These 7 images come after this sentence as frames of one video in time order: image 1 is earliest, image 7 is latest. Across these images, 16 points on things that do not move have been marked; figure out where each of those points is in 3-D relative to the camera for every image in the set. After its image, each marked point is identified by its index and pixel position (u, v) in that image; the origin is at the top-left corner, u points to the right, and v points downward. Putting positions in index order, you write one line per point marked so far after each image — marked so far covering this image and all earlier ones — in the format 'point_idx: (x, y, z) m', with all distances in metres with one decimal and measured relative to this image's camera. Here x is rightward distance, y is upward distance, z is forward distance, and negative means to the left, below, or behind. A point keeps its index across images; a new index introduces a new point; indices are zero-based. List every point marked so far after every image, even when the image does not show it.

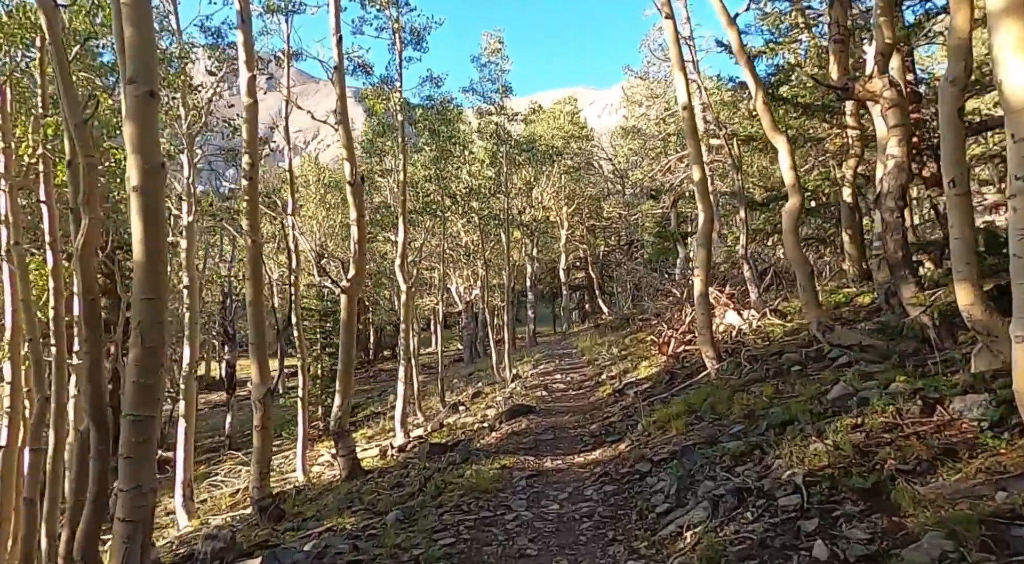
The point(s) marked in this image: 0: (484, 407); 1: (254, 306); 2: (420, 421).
0: (-0.6, -2.7, +17.3) m
1: (-2.9, -0.3, +9.0) m
2: (-2.1, -3.3, +18.9) m
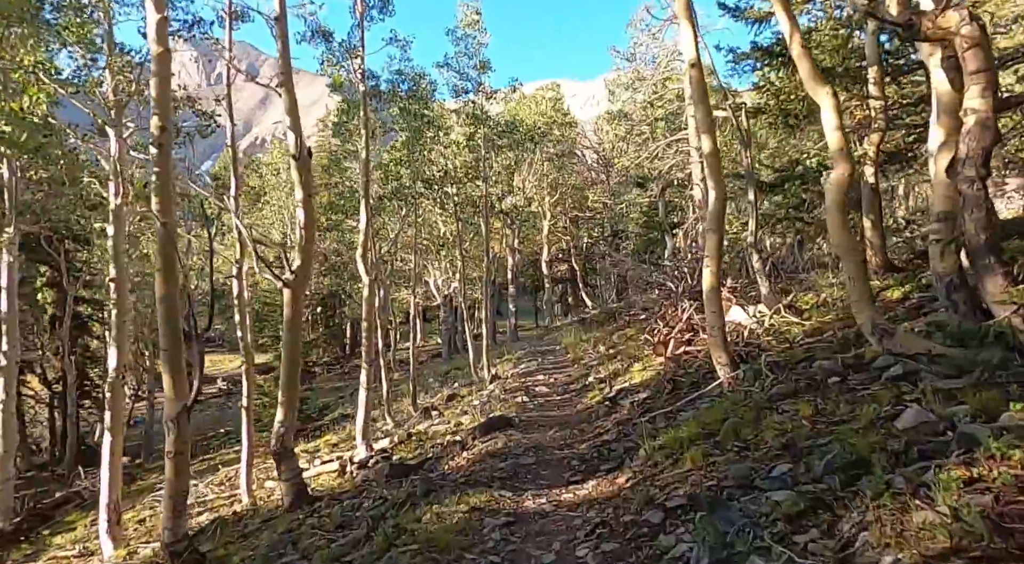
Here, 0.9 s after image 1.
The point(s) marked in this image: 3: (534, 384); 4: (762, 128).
0: (-1.0, -2.6, +15.6) m
1: (-3.1, -0.2, +7.3) m
2: (-2.6, -3.1, +17.2) m
3: (+0.5, -2.1, +16.8) m
4: (+3.9, +2.4, +12.6) m
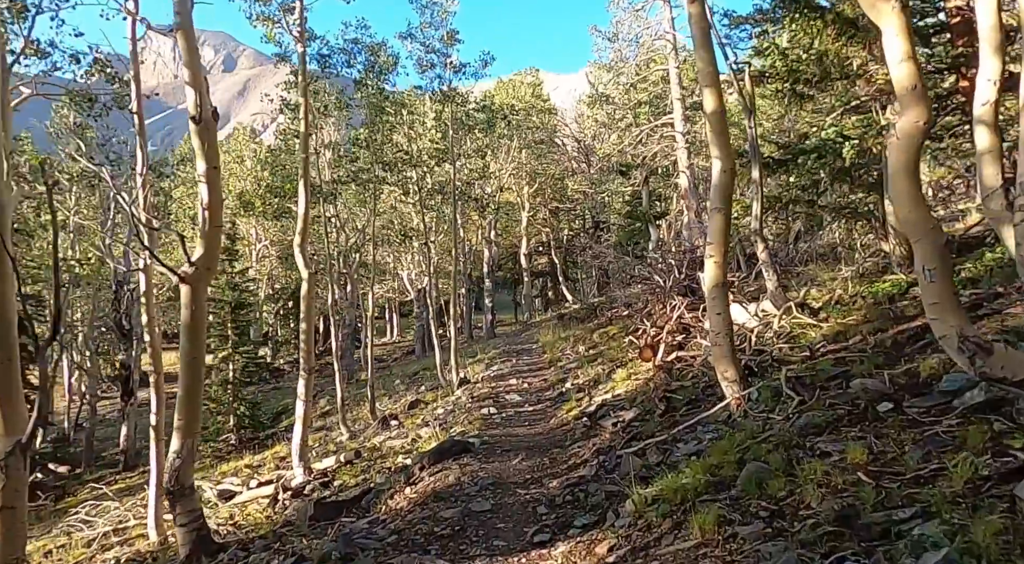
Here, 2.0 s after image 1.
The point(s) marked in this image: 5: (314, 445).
0: (-1.6, -2.4, +13.8) m
1: (-3.5, -0.1, +5.4) m
2: (-3.2, -3.0, +15.3) m
3: (-0.1, -2.0, +15.0) m
4: (+3.4, +2.5, +10.8) m
5: (-4.0, -3.3, +16.2) m
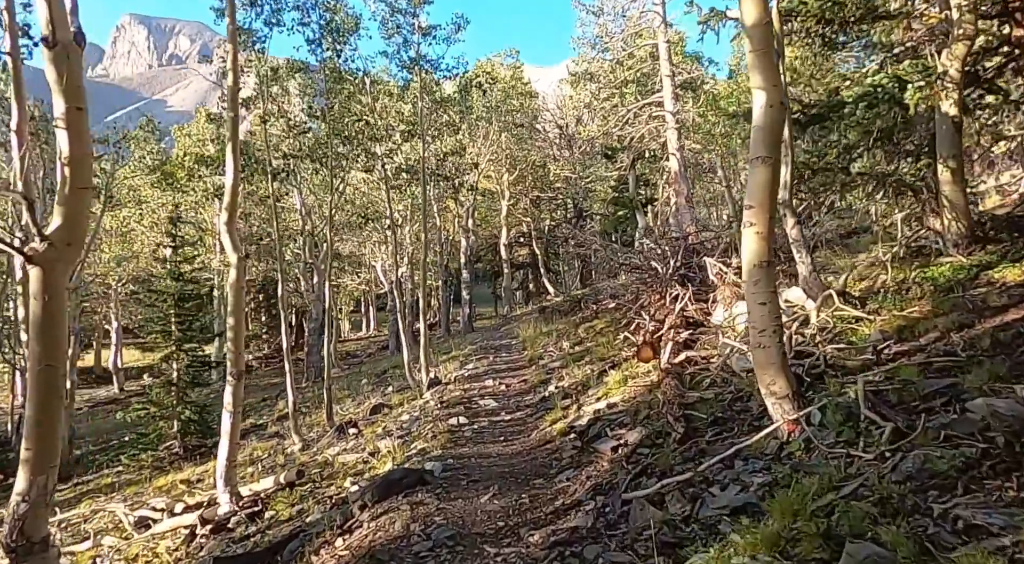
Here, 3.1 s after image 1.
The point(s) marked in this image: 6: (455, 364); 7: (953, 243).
0: (-1.9, -2.3, +11.9) m
1: (-3.7, 0.0, +3.5) m
2: (-3.6, -2.8, +13.4) m
3: (-0.5, -1.8, +13.2) m
4: (+3.1, +2.7, +9.0) m
5: (-4.4, -3.1, +14.2) m
6: (-1.3, -1.9, +18.8) m
7: (+4.4, +0.4, +8.0) m
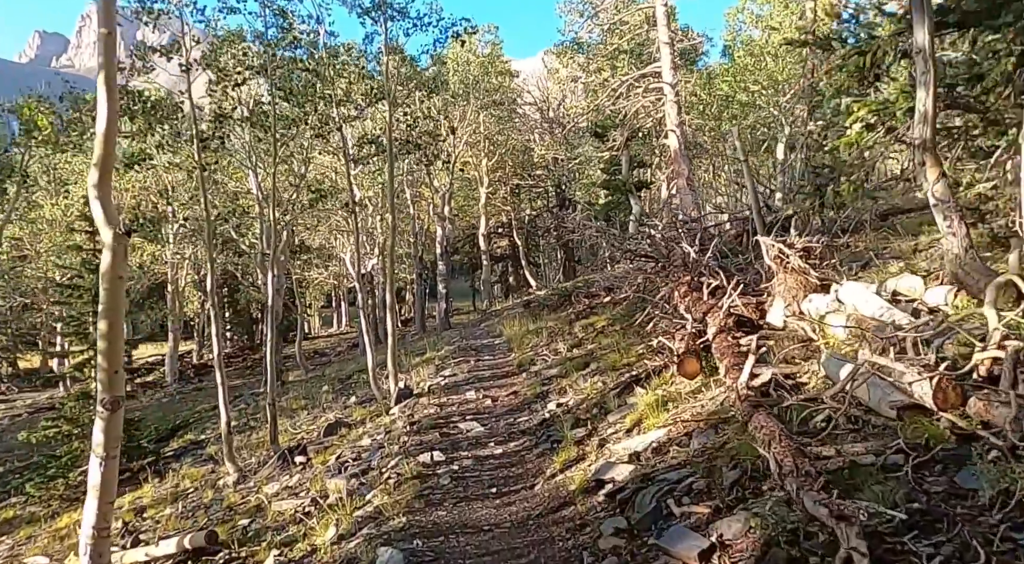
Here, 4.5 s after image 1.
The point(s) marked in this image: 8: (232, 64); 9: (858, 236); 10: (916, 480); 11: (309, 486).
0: (-2.1, -2.1, +9.2) m
1: (-3.6, 0.0, +0.7) m
2: (-3.7, -2.7, +10.7) m
3: (-0.6, -1.7, +10.5) m
4: (+3.0, +2.8, +6.4) m
5: (-4.6, -2.9, +11.4) m
6: (-1.6, -1.7, +16.1) m
7: (+4.4, +0.5, +5.5) m
8: (-4.3, +3.3, +12.6) m
9: (+5.4, +0.7, +12.6) m
10: (+1.6, -0.8, +3.2) m
11: (-2.3, -2.2, +8.8) m
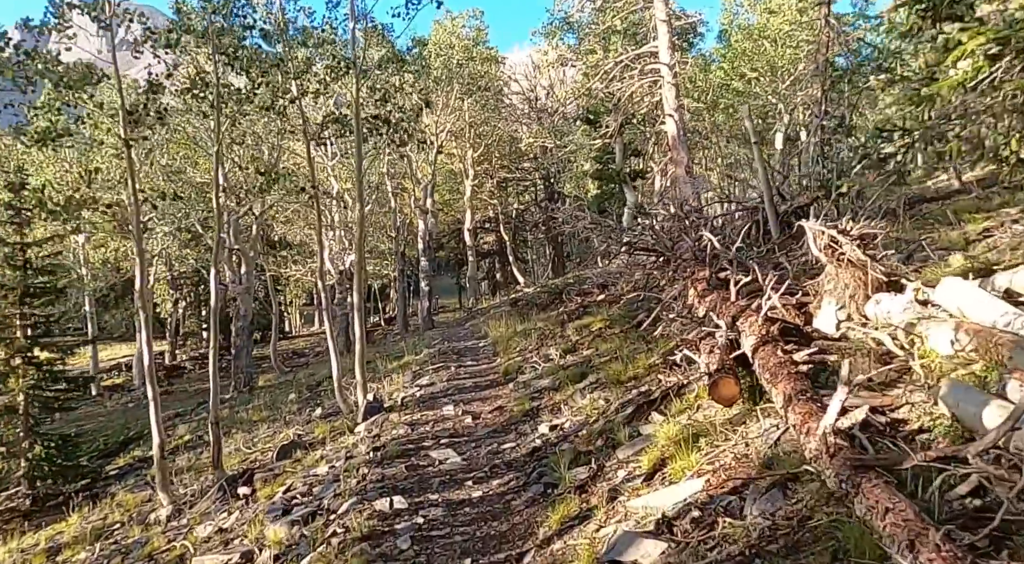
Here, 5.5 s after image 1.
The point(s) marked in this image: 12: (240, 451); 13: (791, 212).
0: (-2.2, -2.1, +7.5) m
1: (-3.6, 0.0, -1.0) m
2: (-3.9, -2.7, +8.9) m
3: (-0.8, -1.6, +8.8) m
4: (+2.9, +2.8, +4.8) m
5: (-4.7, -2.9, +9.7) m
6: (-1.9, -1.7, +14.4) m
7: (+4.3, +0.5, +3.9) m
8: (-4.5, +3.3, +10.9) m
9: (+5.2, +0.8, +11.0) m
10: (+1.6, -0.8, +1.6) m
11: (-2.4, -2.2, +7.1) m
12: (-4.0, -2.5, +11.9) m
13: (+4.3, +1.1, +12.6) m
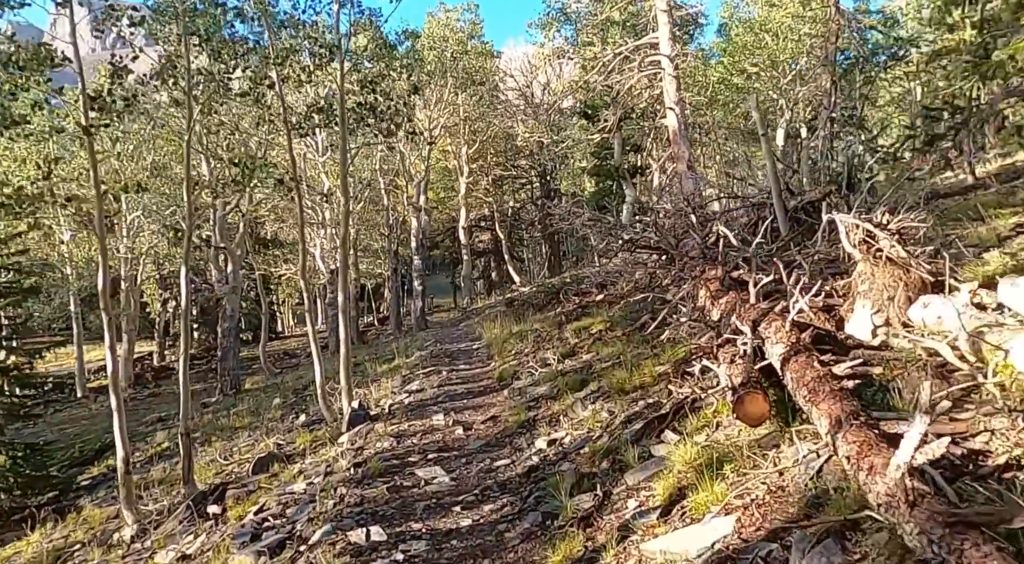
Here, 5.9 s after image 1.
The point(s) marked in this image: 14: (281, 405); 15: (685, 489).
0: (-2.3, -2.1, +6.8) m
1: (-3.6, 0.0, -1.8) m
2: (-4.0, -2.7, +8.2) m
3: (-0.9, -1.6, +8.1) m
4: (+2.9, +2.8, +4.1) m
5: (-4.8, -2.9, +9.0) m
6: (-2.0, -1.7, +13.7) m
7: (+4.2, +0.5, +3.2) m
8: (-4.6, +3.3, +10.1) m
9: (+5.1, +0.8, +10.3) m
10: (+1.5, -0.8, +0.9) m
11: (-2.5, -2.2, +6.4) m
12: (-4.1, -2.5, +11.1) m
13: (+4.3, +1.1, +11.9) m
14: (-4.4, -2.3, +15.1) m
15: (+0.9, -1.1, +4.1) m
